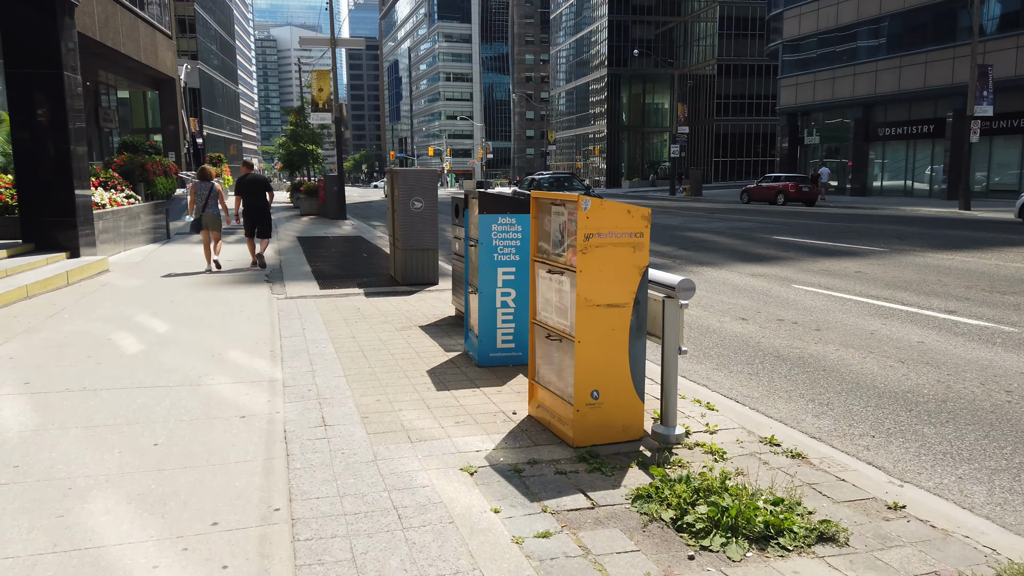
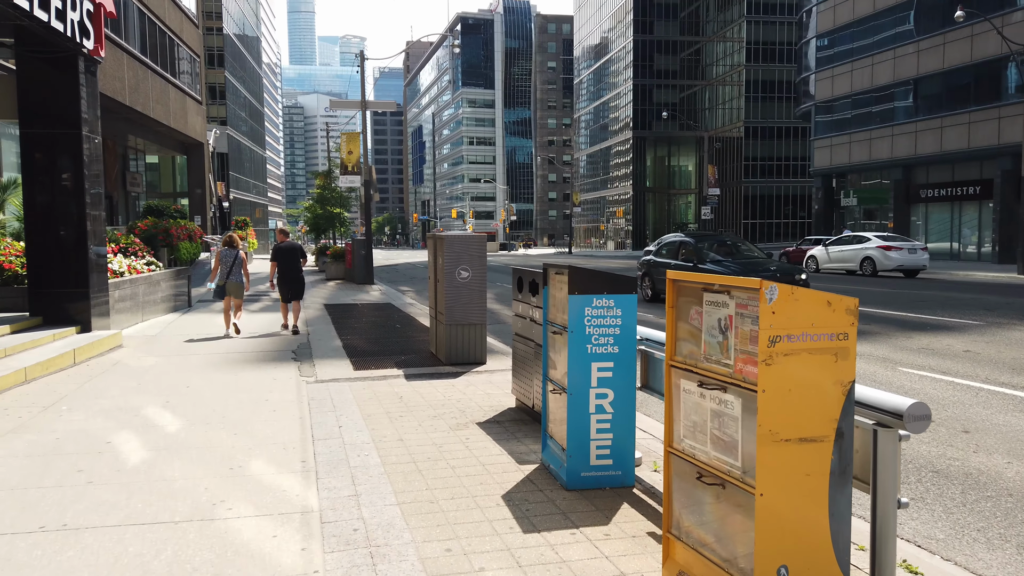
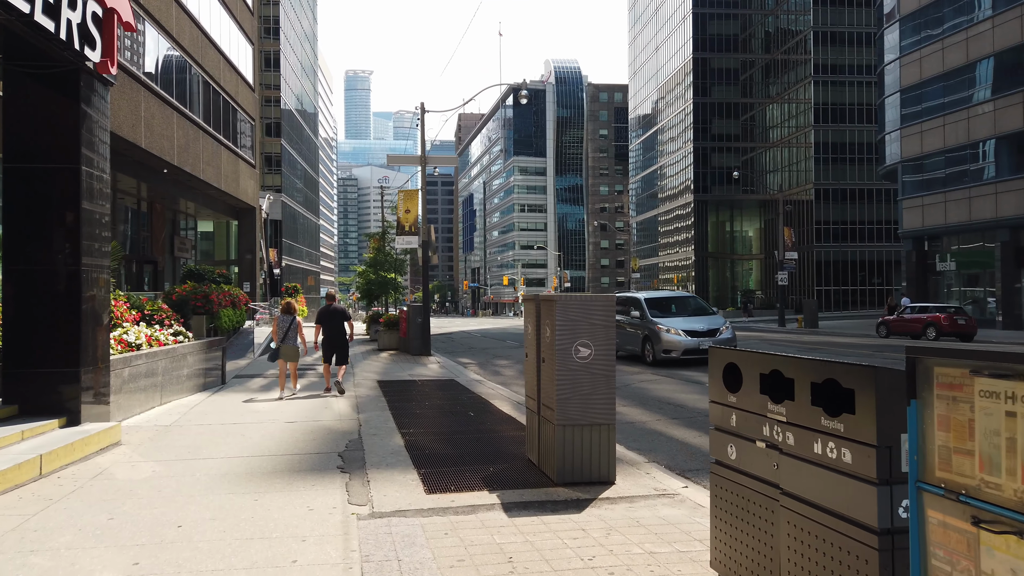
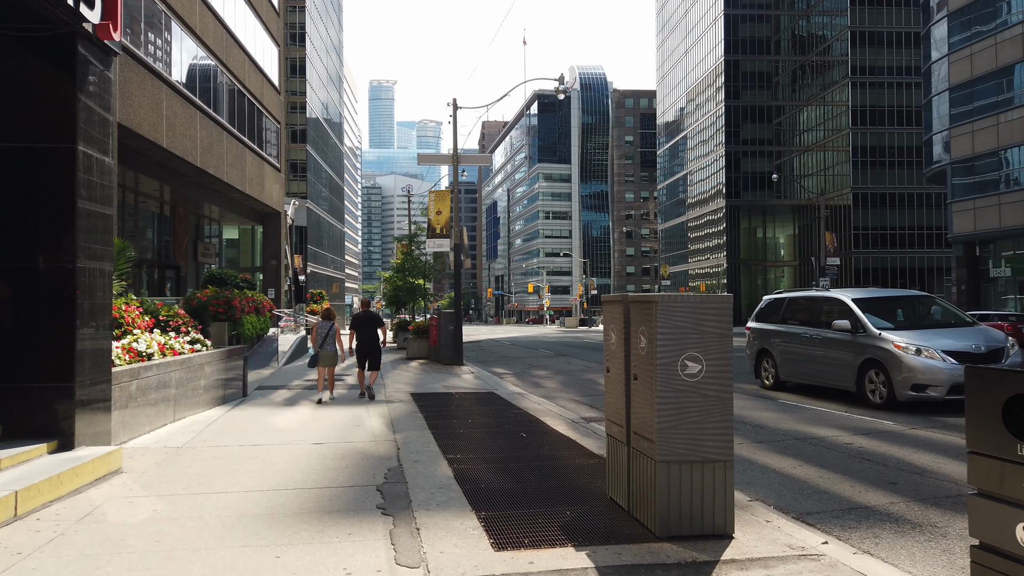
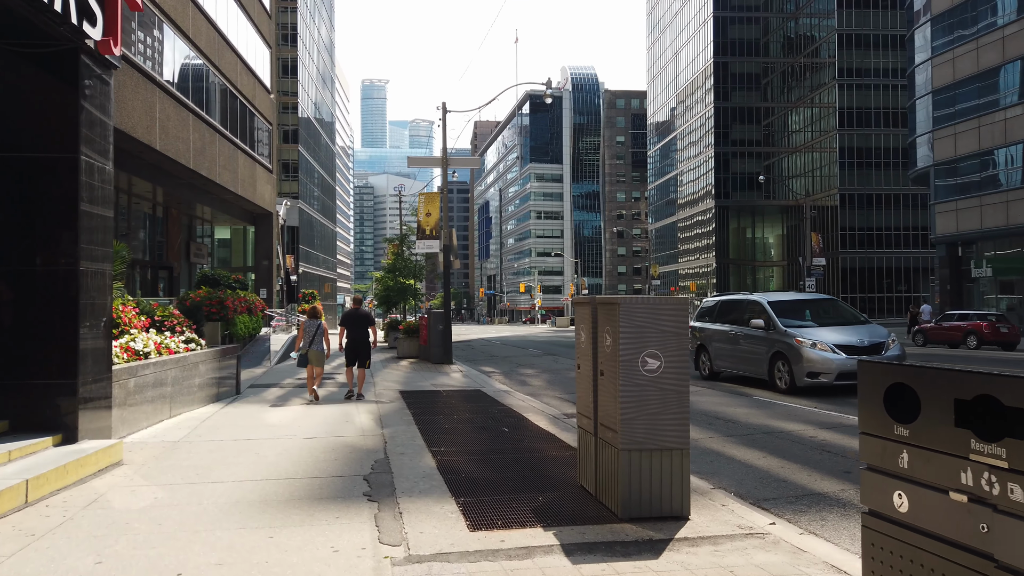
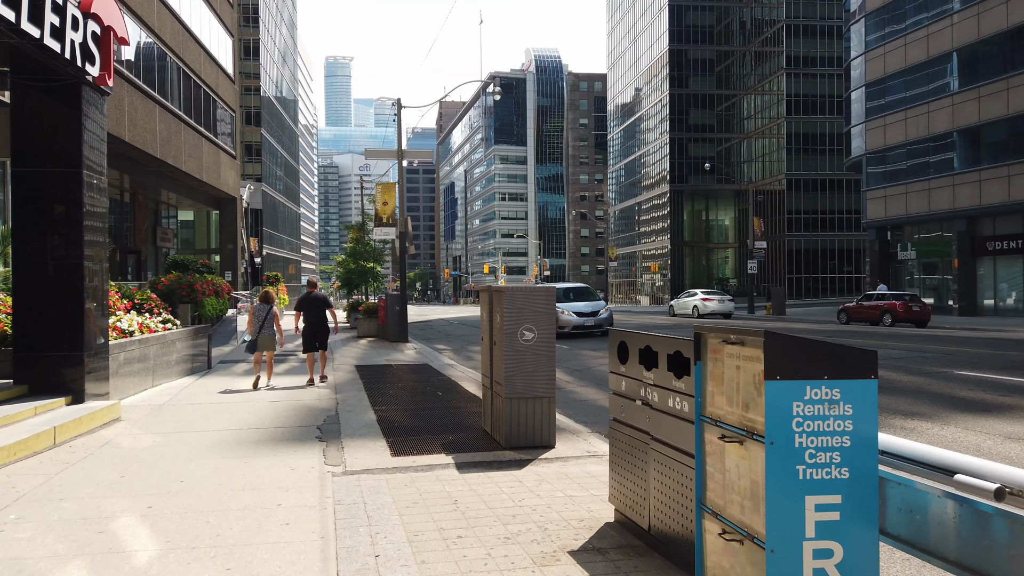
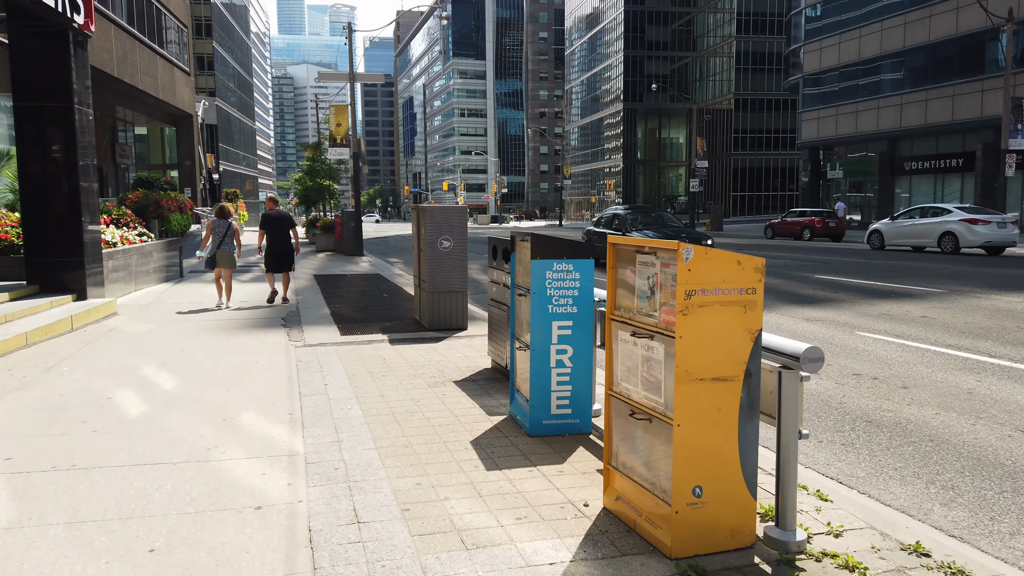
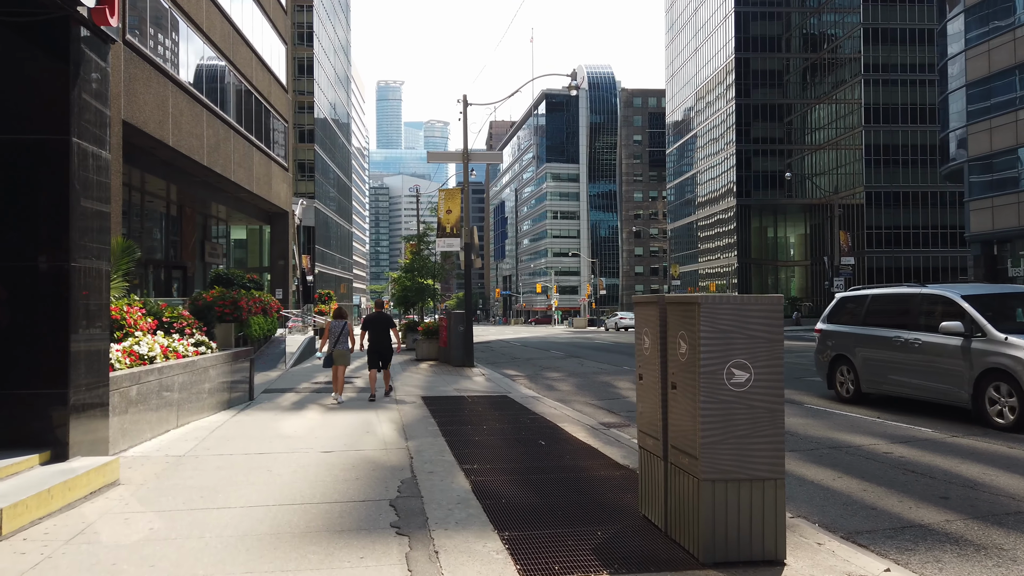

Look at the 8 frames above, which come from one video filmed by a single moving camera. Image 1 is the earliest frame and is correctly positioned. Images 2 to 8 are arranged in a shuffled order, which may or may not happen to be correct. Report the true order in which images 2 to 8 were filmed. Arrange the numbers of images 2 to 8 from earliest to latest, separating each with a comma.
7, 2, 6, 3, 5, 4, 8
